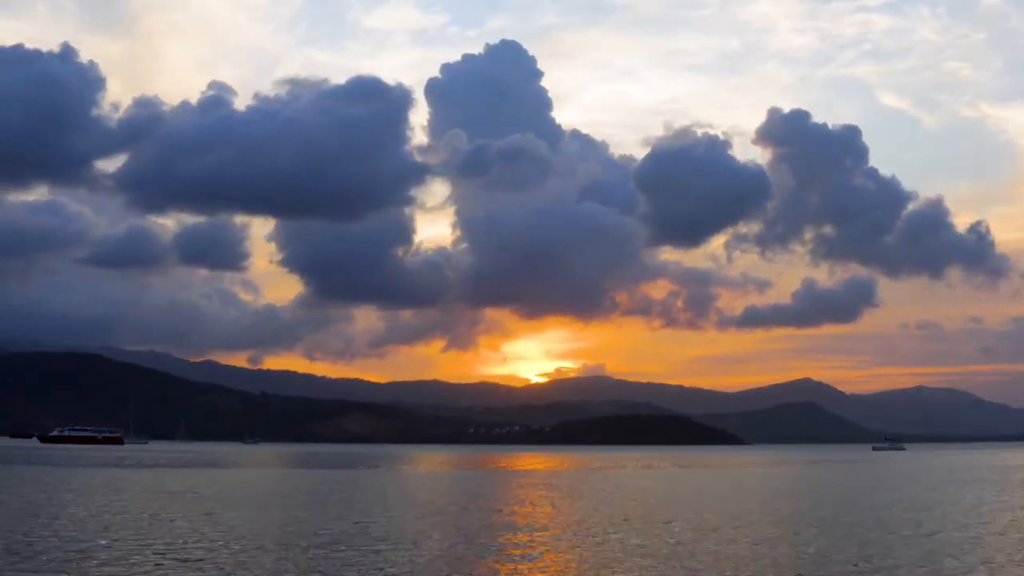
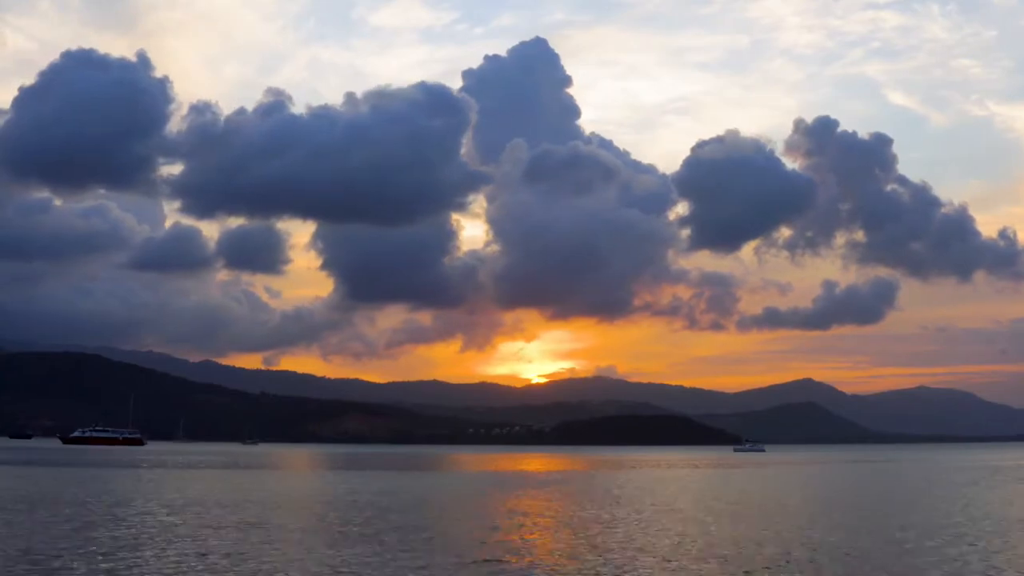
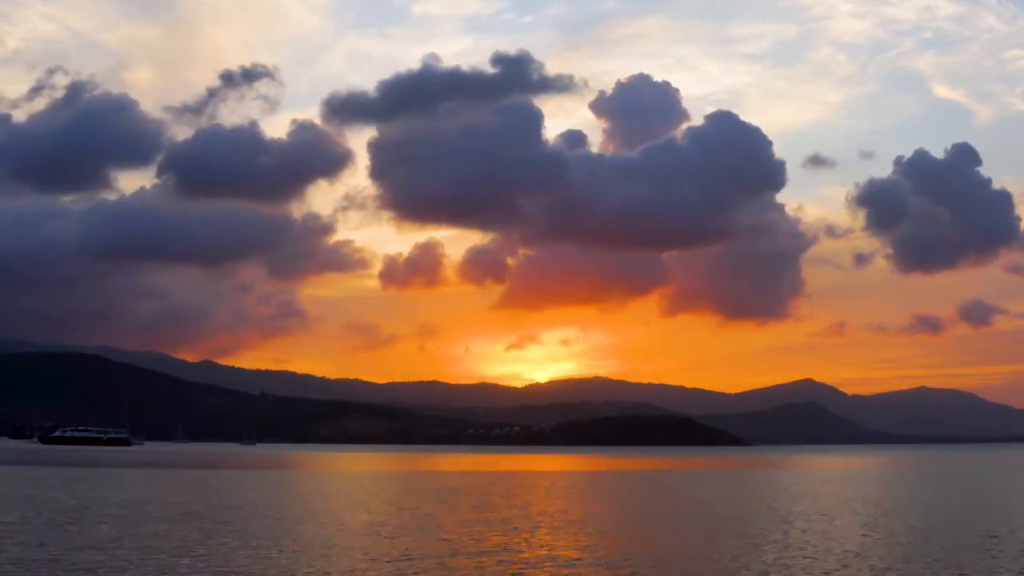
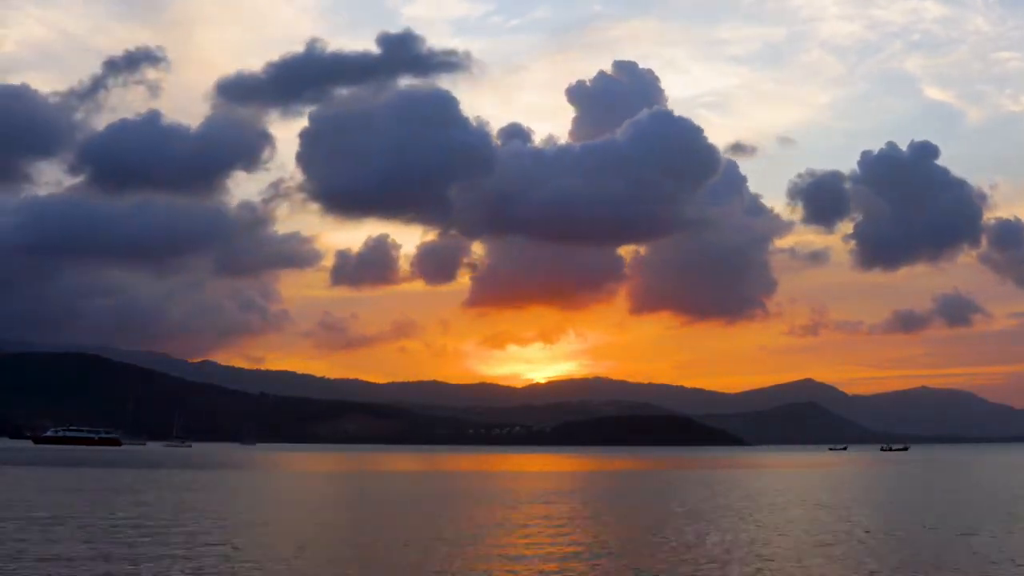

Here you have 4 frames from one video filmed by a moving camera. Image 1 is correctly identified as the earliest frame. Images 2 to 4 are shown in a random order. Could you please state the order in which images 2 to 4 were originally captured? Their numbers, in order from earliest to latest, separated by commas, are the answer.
2, 4, 3
